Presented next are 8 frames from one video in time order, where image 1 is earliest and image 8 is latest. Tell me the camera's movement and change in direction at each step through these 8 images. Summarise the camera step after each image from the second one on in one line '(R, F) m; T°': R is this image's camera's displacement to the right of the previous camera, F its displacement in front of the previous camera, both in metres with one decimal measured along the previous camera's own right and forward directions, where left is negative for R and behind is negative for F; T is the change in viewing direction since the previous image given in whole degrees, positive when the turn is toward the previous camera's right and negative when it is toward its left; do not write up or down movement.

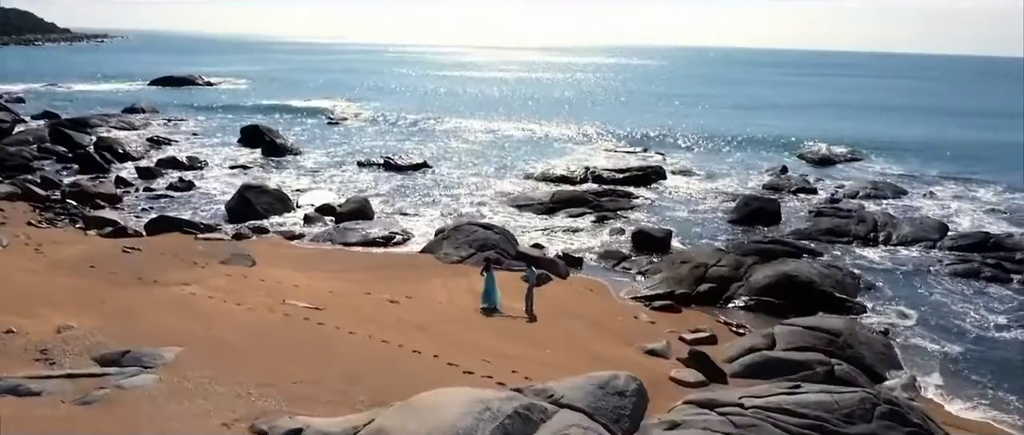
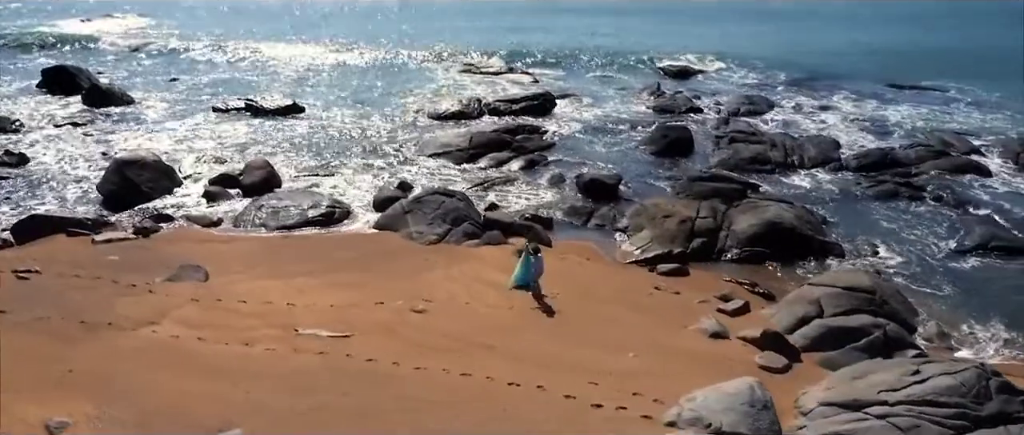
(-4.0, +2.2) m; +16°
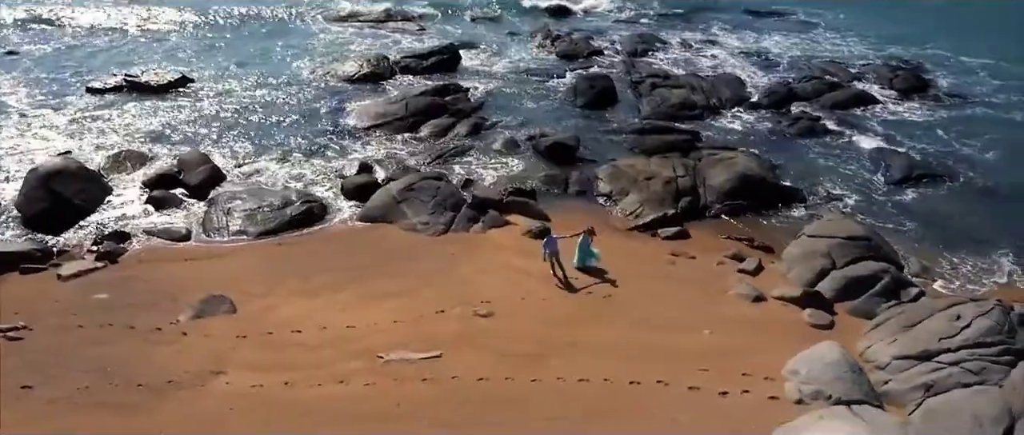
(-3.7, +0.6) m; +13°
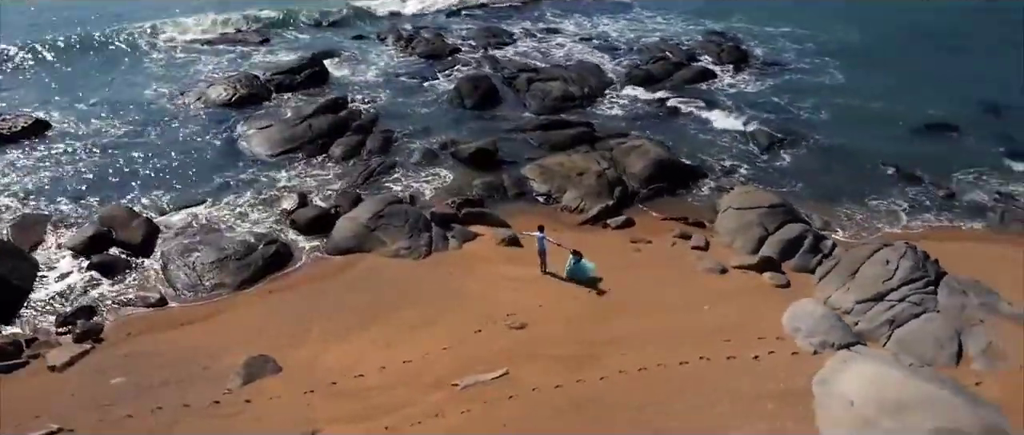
(-3.9, -0.5) m; +16°
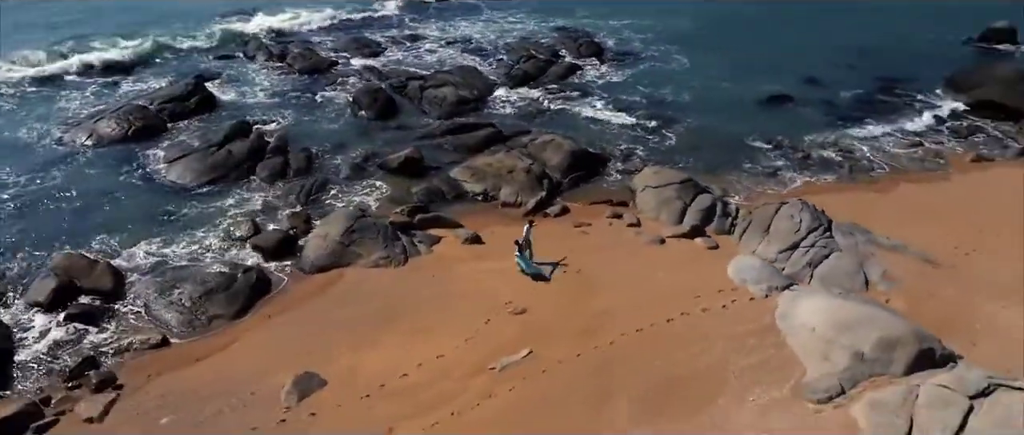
(-3.4, -1.3) m; +13°
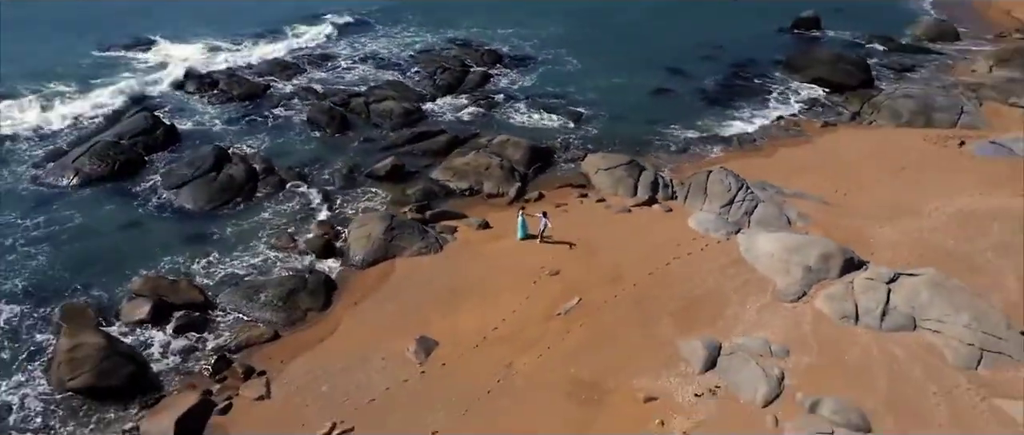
(-5.0, -3.6) m; +13°
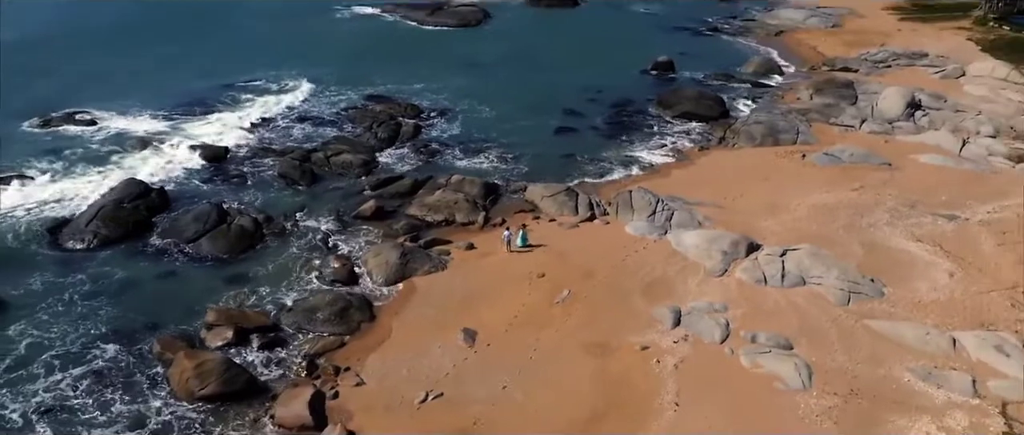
(-4.6, -5.3) m; +11°
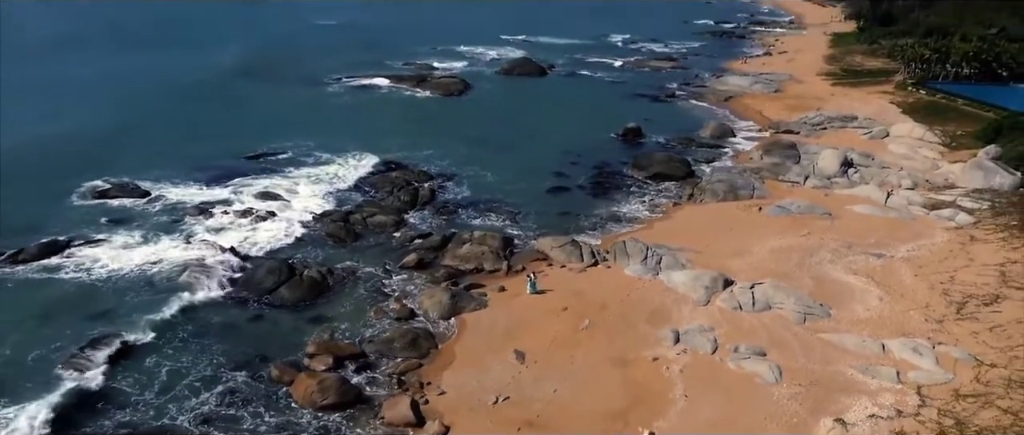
(-3.1, -6.5) m; +4°
